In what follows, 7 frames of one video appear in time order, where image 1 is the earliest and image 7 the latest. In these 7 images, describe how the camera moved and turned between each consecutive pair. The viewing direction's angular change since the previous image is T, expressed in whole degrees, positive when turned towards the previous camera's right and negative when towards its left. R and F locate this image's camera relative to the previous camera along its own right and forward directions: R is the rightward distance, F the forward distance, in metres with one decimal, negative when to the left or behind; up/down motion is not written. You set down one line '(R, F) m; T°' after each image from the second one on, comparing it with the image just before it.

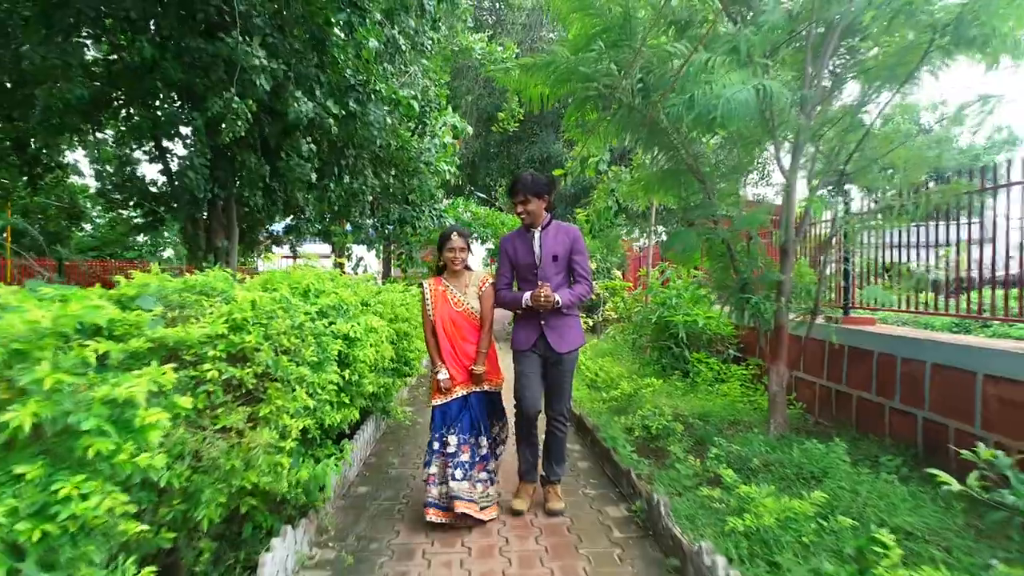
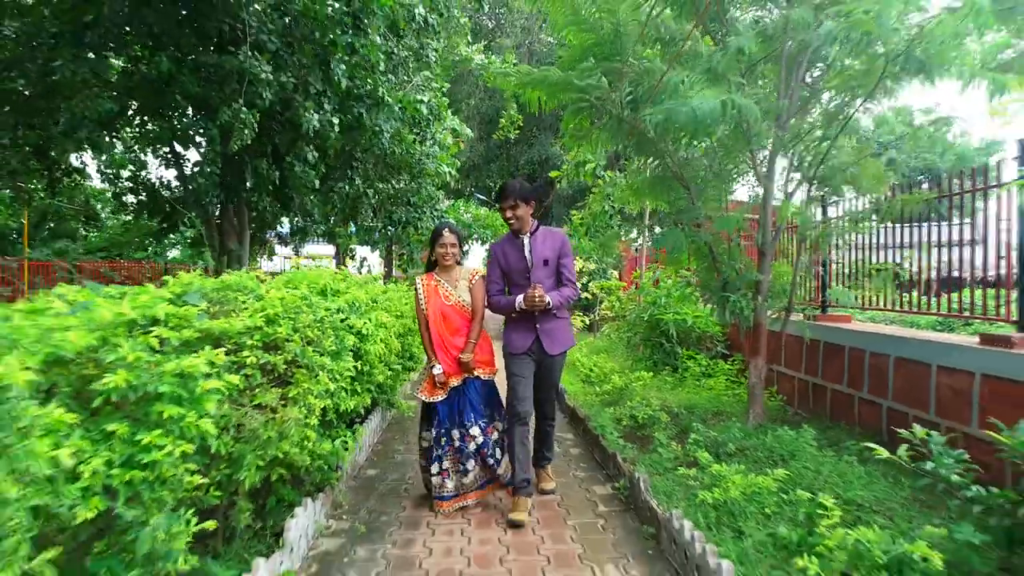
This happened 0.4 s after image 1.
(0.0, -0.3) m; 0°
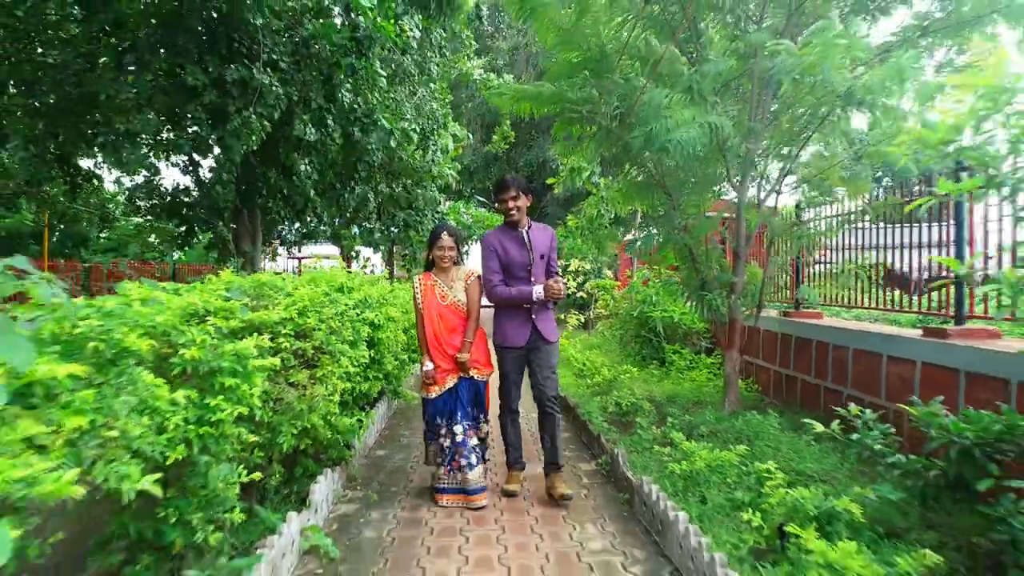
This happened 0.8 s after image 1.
(0.0, -0.4) m; 0°
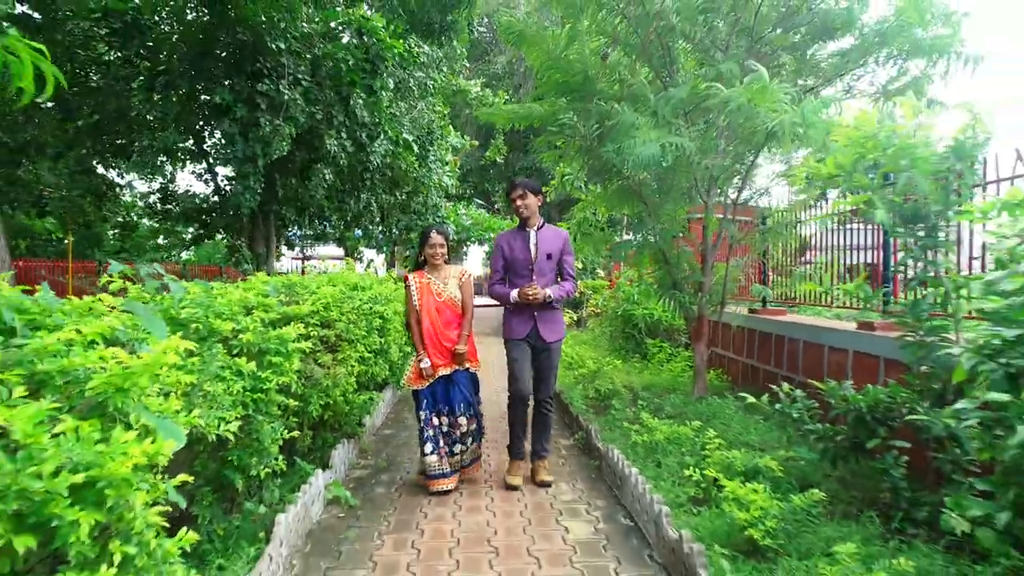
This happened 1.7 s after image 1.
(+0.1, -0.6) m; 0°
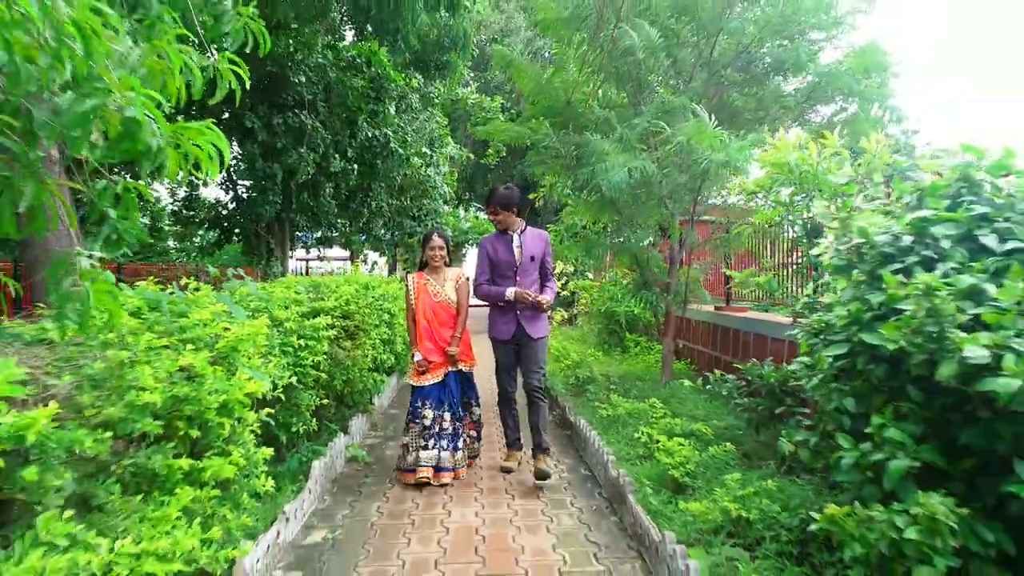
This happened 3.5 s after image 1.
(+0.1, -0.8) m; 0°
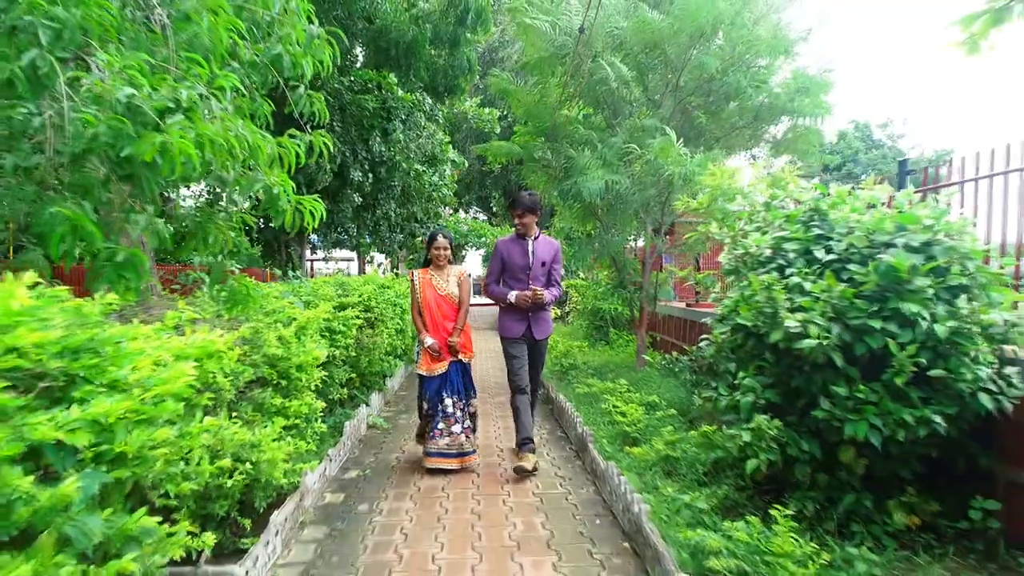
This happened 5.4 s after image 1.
(+0.1, -0.9) m; 0°
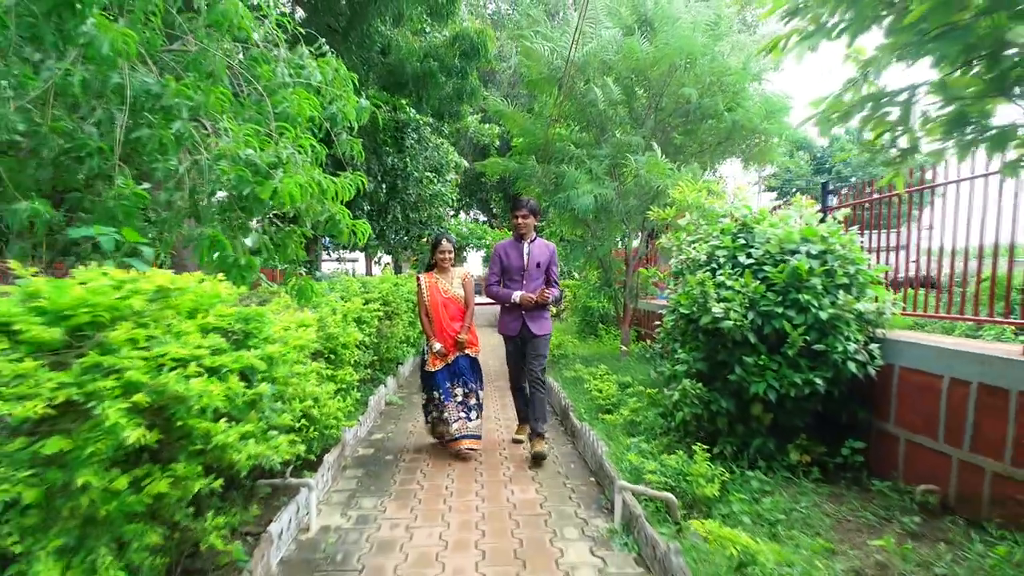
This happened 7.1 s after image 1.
(0.0, -0.8) m; 0°
